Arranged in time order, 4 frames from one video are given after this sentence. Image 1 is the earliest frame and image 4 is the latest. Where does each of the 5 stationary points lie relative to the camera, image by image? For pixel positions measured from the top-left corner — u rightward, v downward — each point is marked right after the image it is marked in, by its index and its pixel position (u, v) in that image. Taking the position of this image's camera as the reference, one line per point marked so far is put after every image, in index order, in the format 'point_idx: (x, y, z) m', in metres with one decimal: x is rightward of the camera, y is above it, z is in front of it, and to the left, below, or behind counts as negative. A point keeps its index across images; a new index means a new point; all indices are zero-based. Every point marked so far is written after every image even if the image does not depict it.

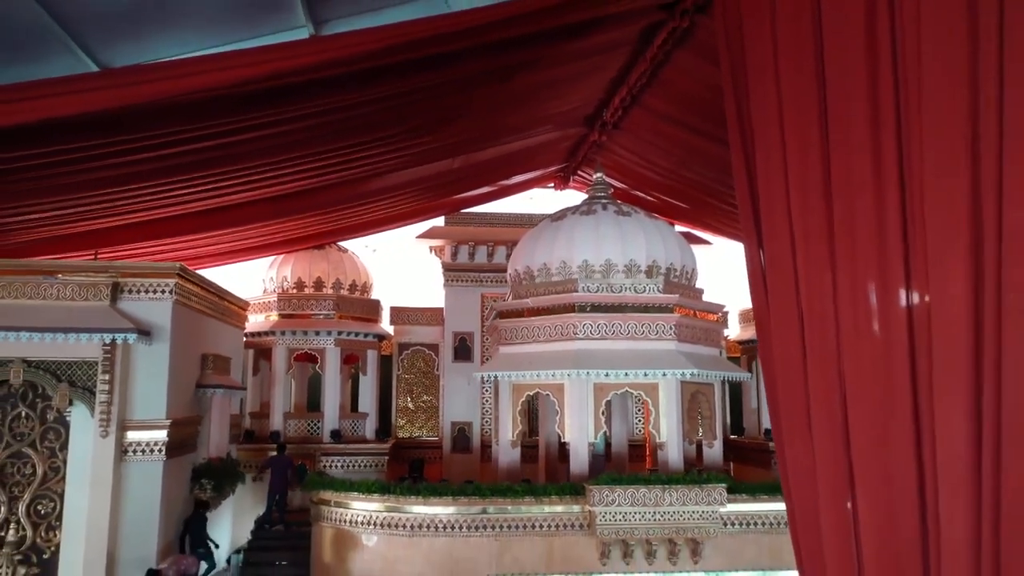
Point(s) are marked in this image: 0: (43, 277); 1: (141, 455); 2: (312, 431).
0: (-2.5, +0.1, +4.3) m
1: (-1.9, -0.9, +4.2) m
2: (-1.6, -1.1, +6.5) m
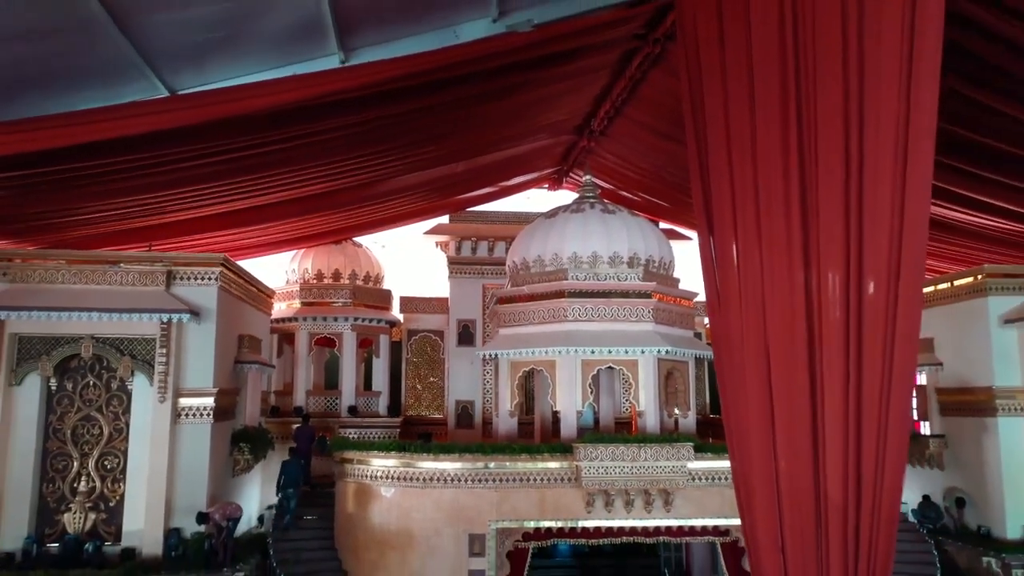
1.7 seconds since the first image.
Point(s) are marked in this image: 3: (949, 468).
0: (-2.5, +0.1, +5.0) m
1: (-1.9, -0.8, +4.9) m
2: (-1.6, -1.0, +7.2) m
3: (+3.2, -1.3, +5.9) m
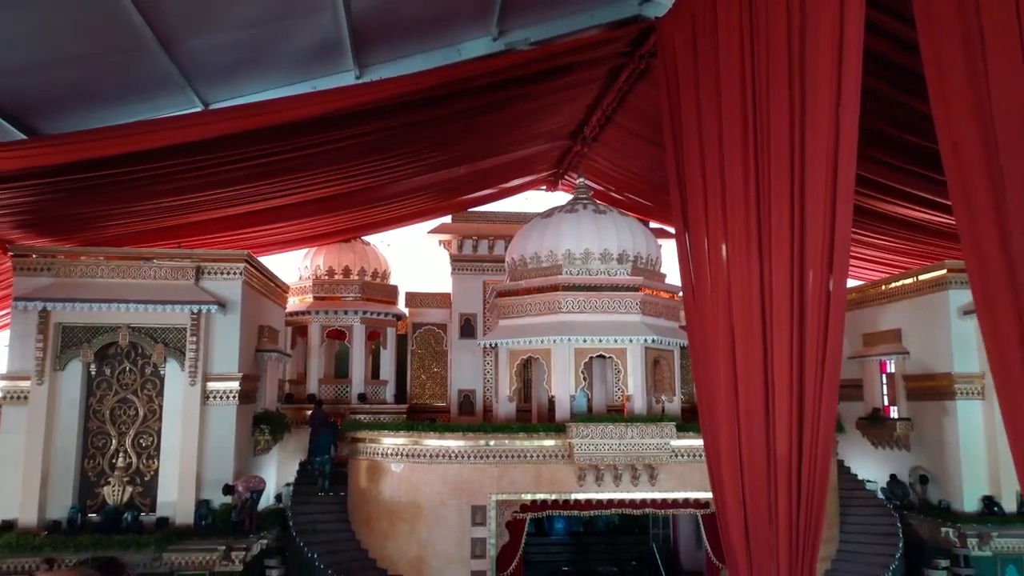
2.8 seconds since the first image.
0: (-2.5, +0.2, +5.5) m
1: (-2.0, -0.7, +5.4) m
2: (-1.6, -1.0, +7.6) m
3: (+3.2, -1.3, +6.4) m
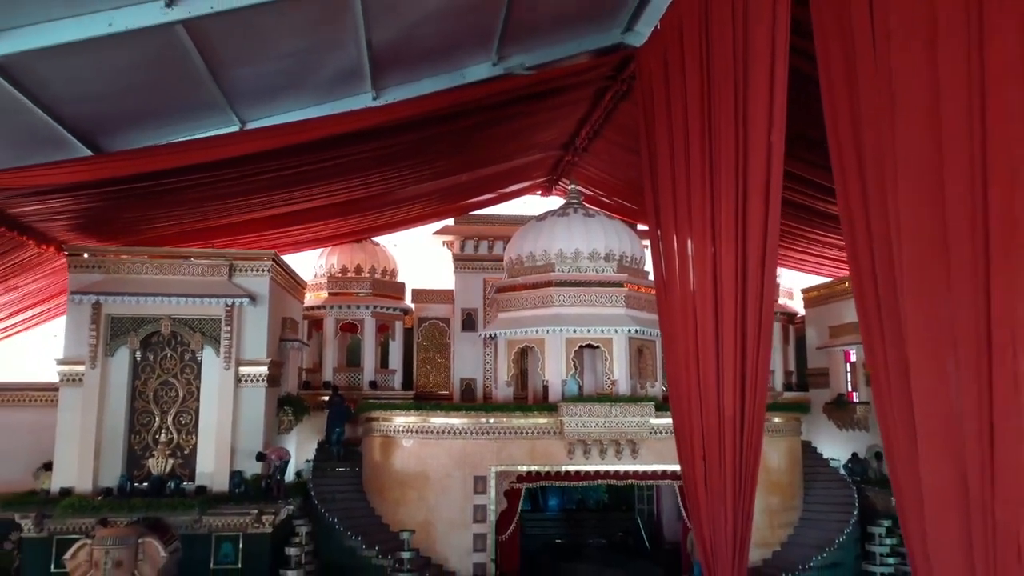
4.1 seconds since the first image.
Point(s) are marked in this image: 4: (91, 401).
0: (-2.5, +0.2, +6.2) m
1: (-2.0, -0.7, +6.1) m
2: (-1.6, -1.0, +8.3) m
3: (+3.2, -1.2, +7.1) m
4: (-3.0, -0.8, +5.8) m
